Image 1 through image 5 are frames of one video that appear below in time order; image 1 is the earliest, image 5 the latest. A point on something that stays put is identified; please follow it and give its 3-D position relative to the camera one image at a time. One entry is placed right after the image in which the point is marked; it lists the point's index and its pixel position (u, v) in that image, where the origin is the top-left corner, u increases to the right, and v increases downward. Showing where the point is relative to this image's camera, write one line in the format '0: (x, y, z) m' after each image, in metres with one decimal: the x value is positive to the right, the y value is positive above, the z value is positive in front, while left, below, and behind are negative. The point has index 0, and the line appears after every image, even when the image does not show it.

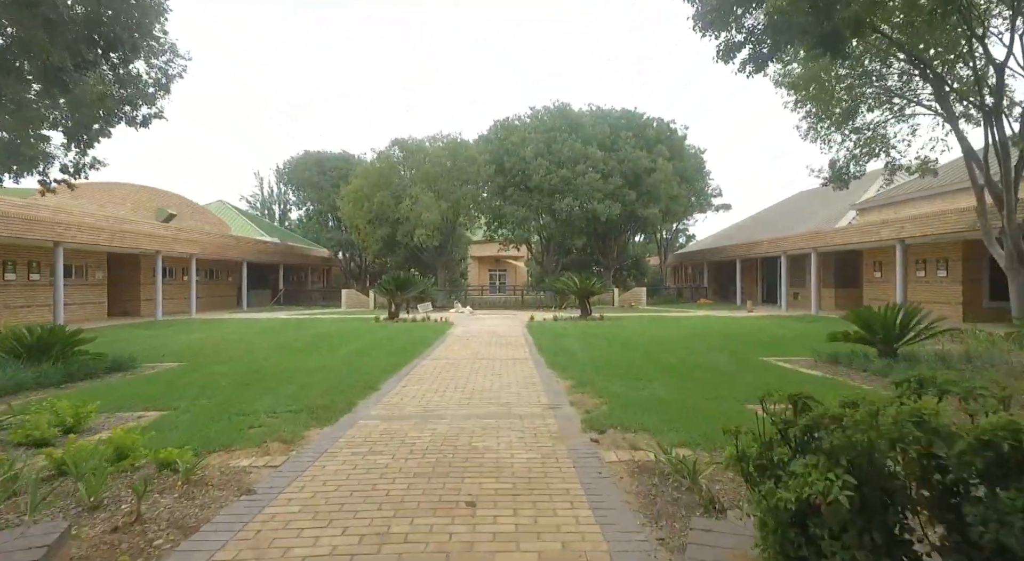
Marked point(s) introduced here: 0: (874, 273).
0: (+11.6, +0.2, +17.8) m
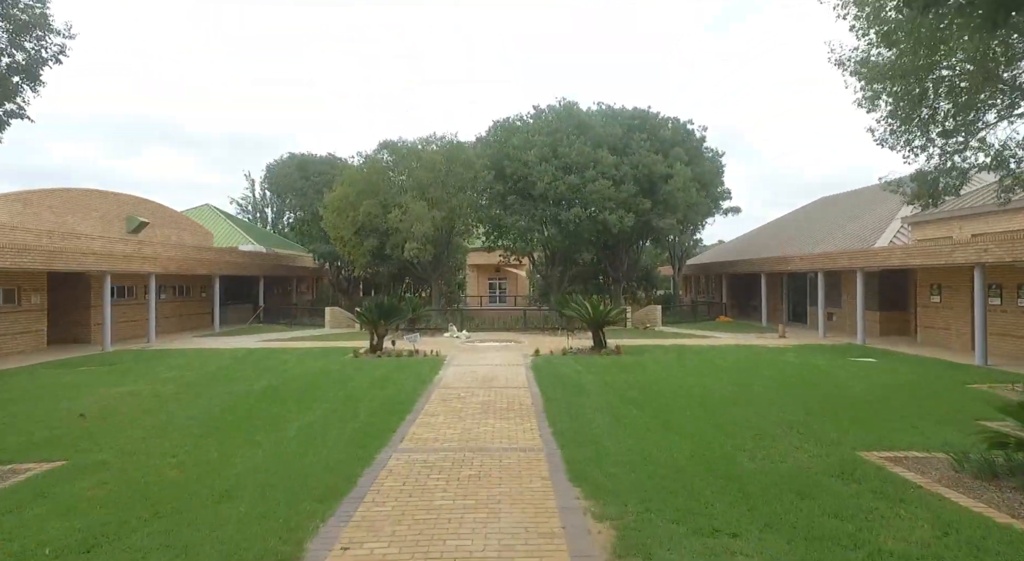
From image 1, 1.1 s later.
0: (+11.6, -0.4, +15.5) m
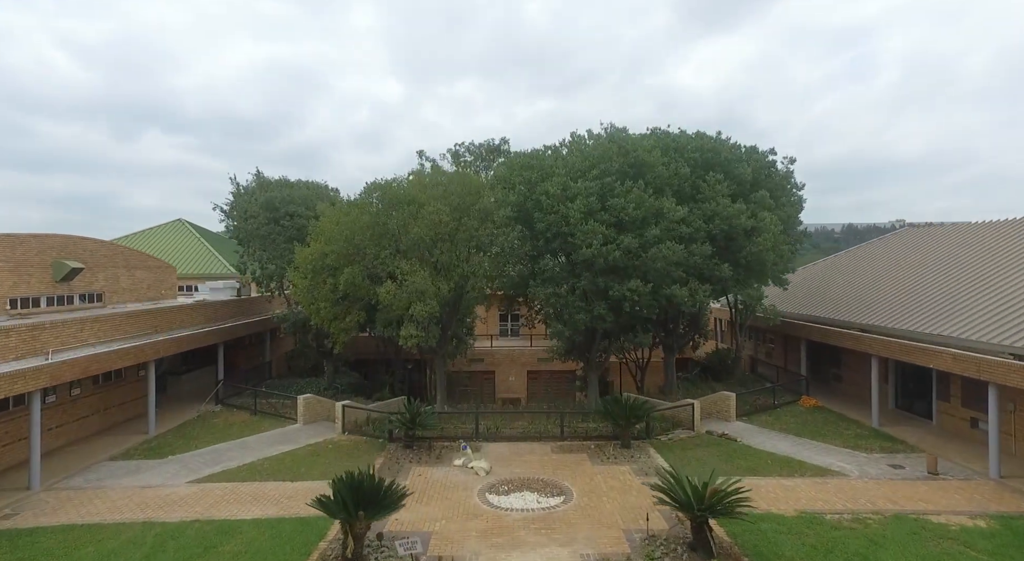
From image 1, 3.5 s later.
0: (+12.5, -3.1, +10.1) m
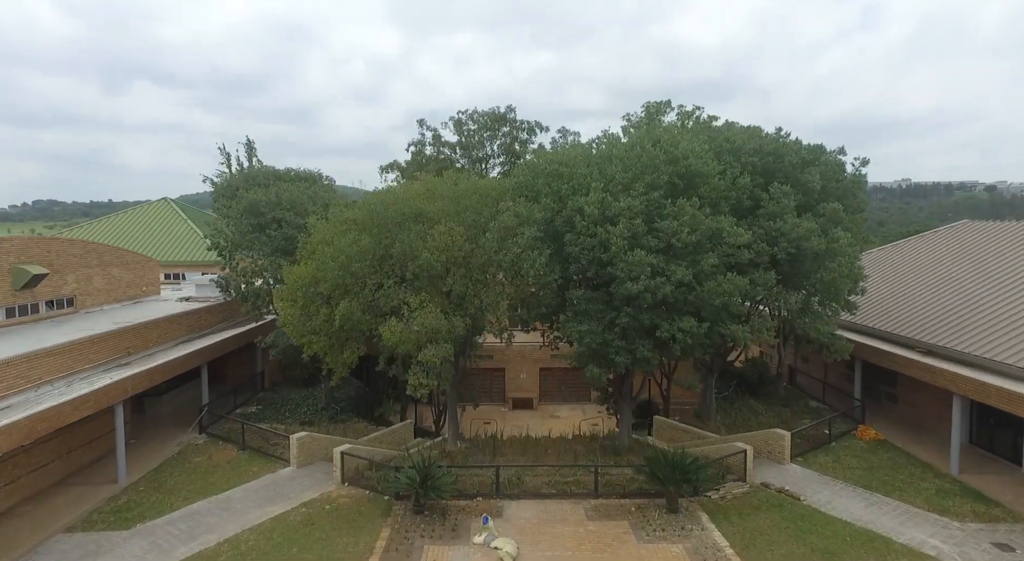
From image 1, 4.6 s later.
0: (+13.1, -4.3, +7.8) m
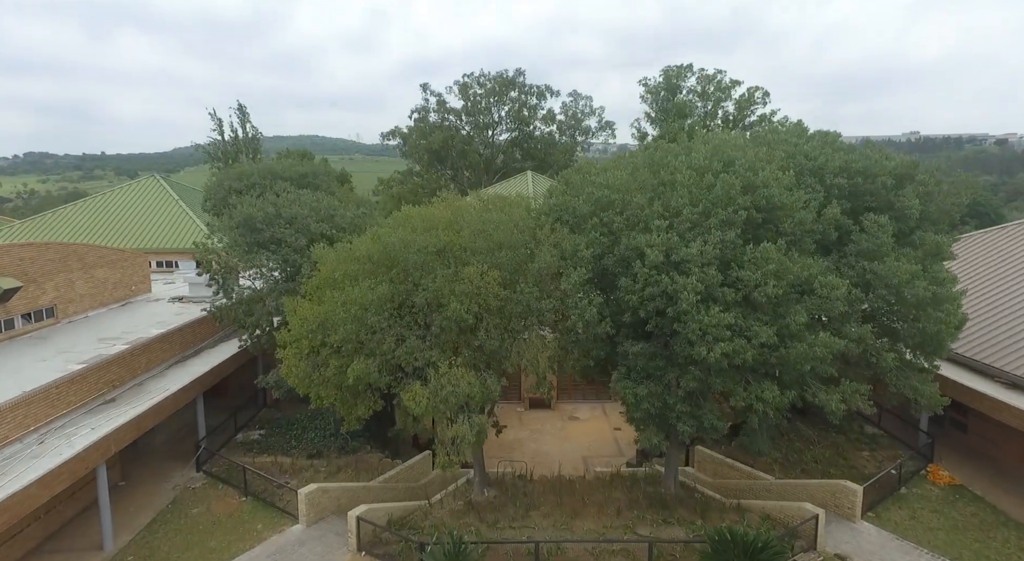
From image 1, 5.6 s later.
0: (+14.0, -5.7, +6.1) m
